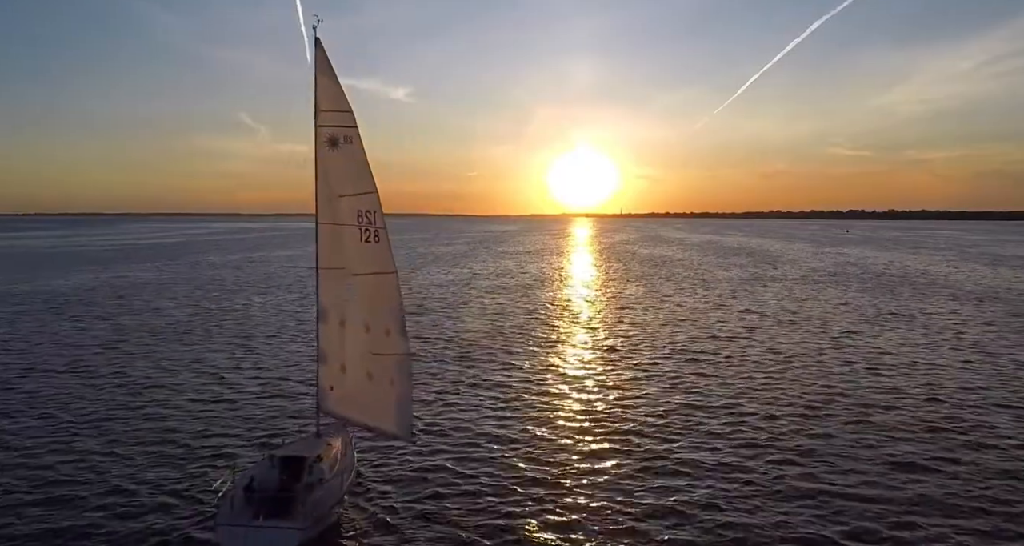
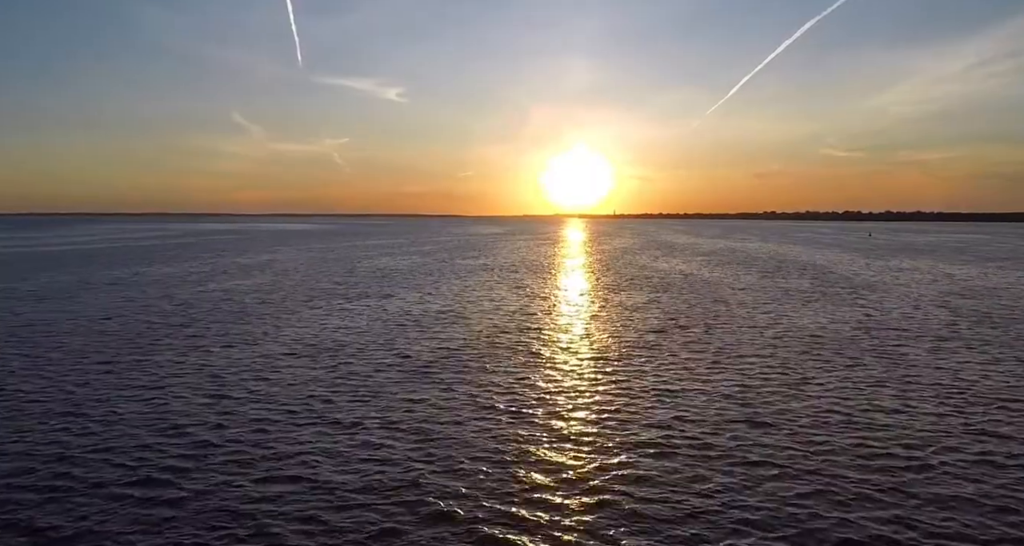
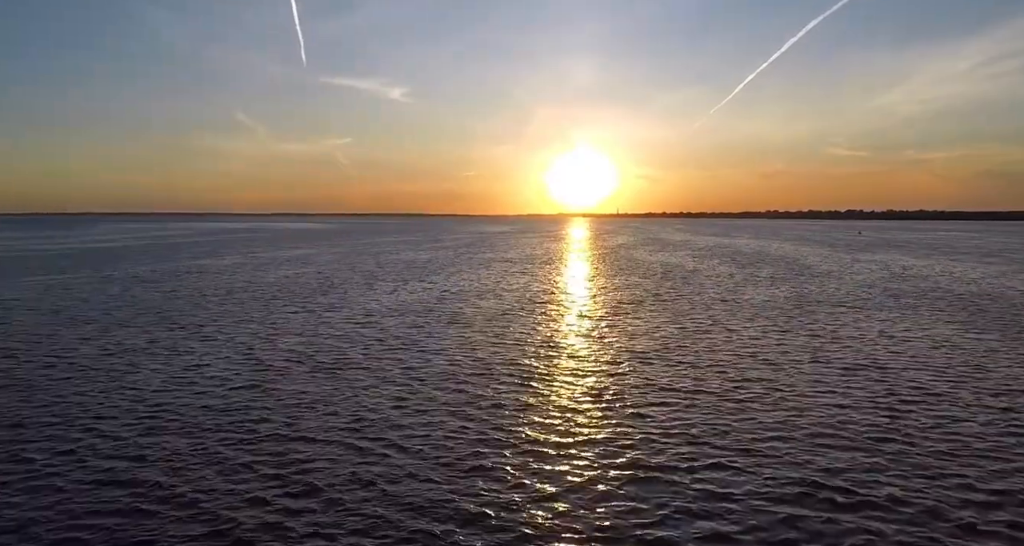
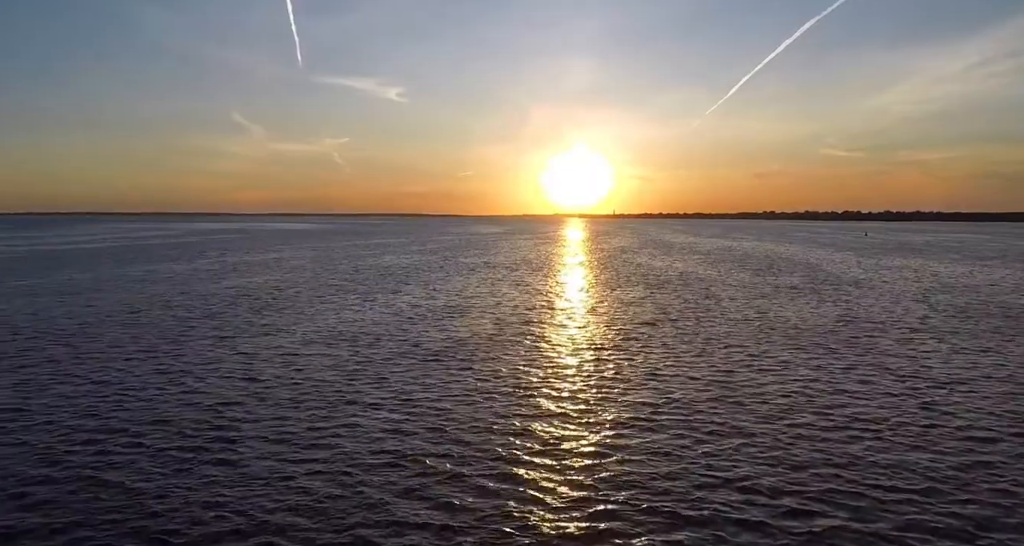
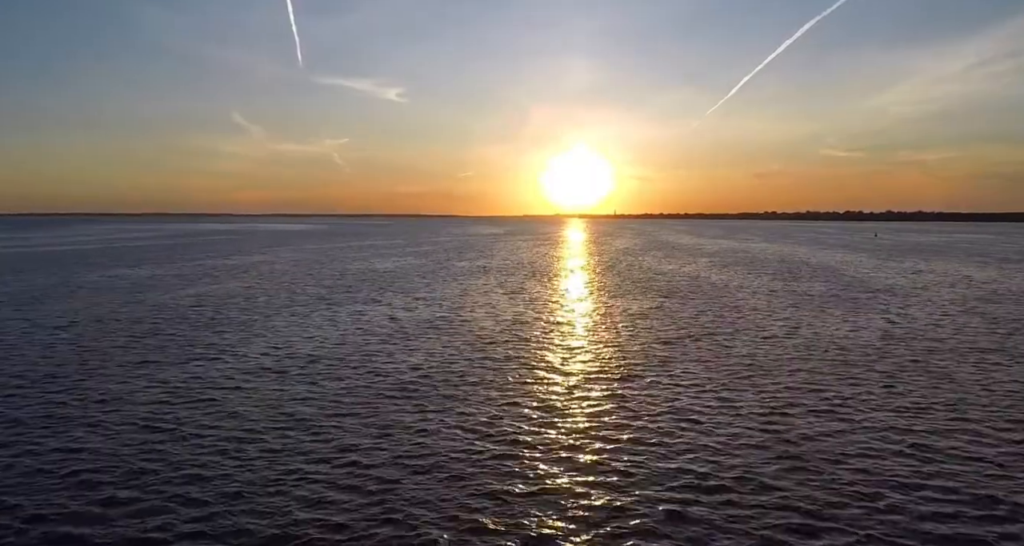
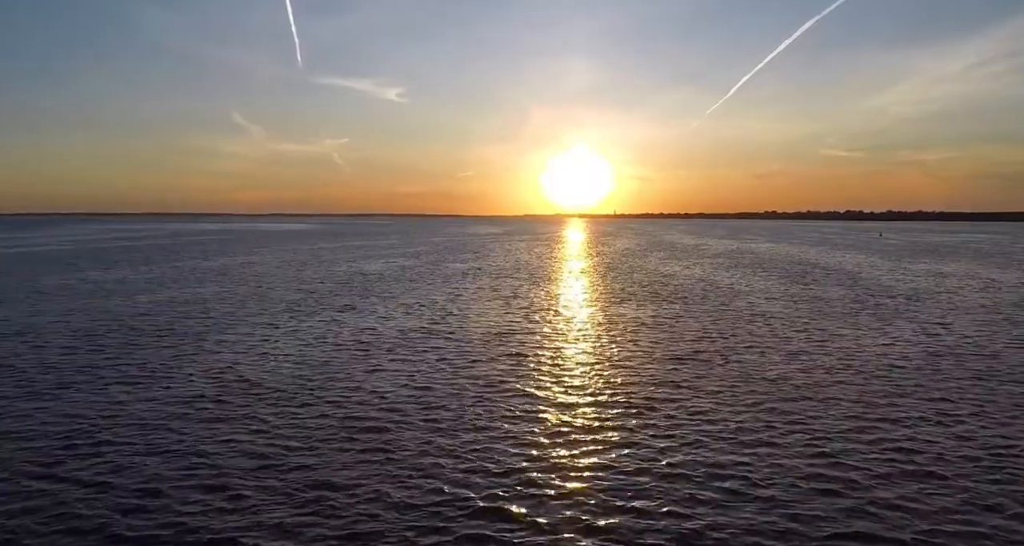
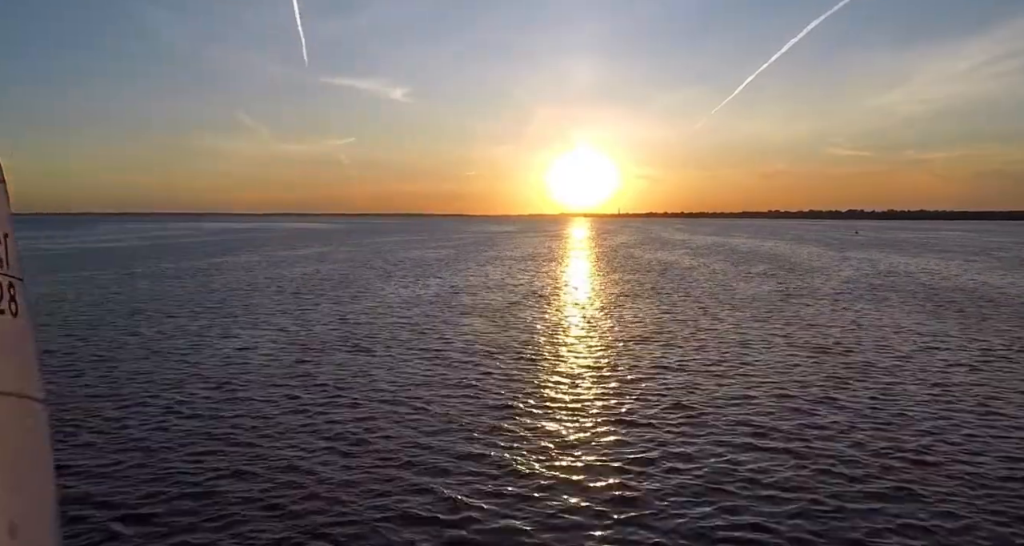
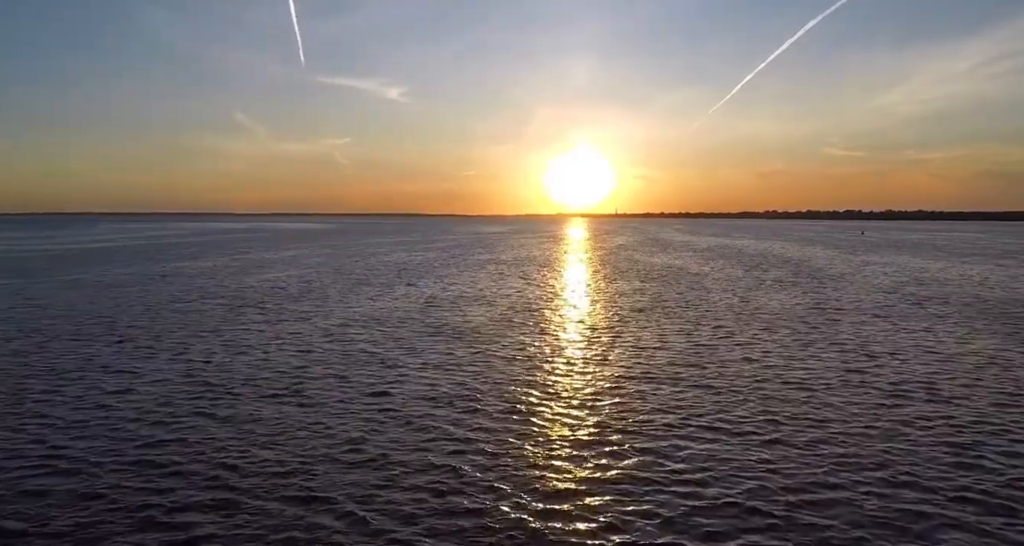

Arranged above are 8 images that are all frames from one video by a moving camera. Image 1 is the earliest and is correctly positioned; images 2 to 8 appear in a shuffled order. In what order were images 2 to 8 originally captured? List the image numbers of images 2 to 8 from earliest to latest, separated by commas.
7, 3, 8, 4, 2, 5, 6
